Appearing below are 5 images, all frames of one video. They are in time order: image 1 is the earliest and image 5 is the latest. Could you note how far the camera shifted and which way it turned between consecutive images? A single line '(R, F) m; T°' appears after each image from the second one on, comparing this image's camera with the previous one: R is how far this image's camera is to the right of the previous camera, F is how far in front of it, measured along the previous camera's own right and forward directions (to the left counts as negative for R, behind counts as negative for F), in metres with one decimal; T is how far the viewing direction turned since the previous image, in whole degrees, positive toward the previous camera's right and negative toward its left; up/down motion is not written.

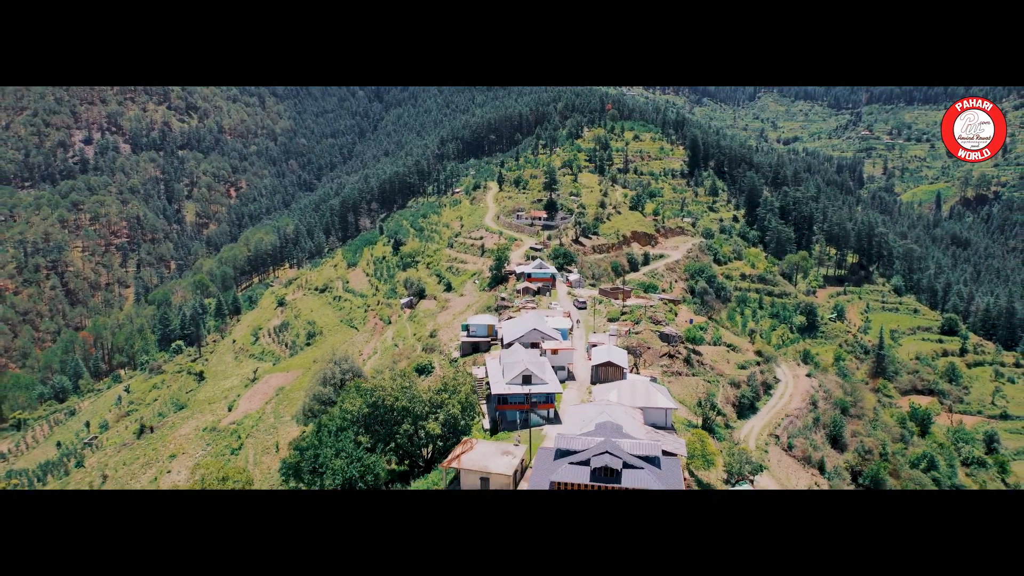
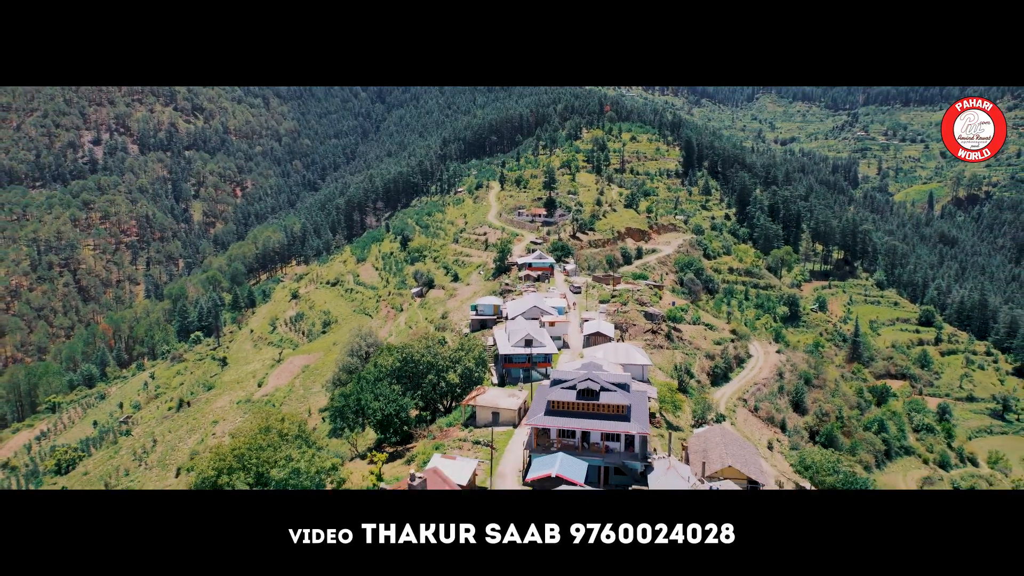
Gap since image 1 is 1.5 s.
(-0.1, -1.5) m; 0°
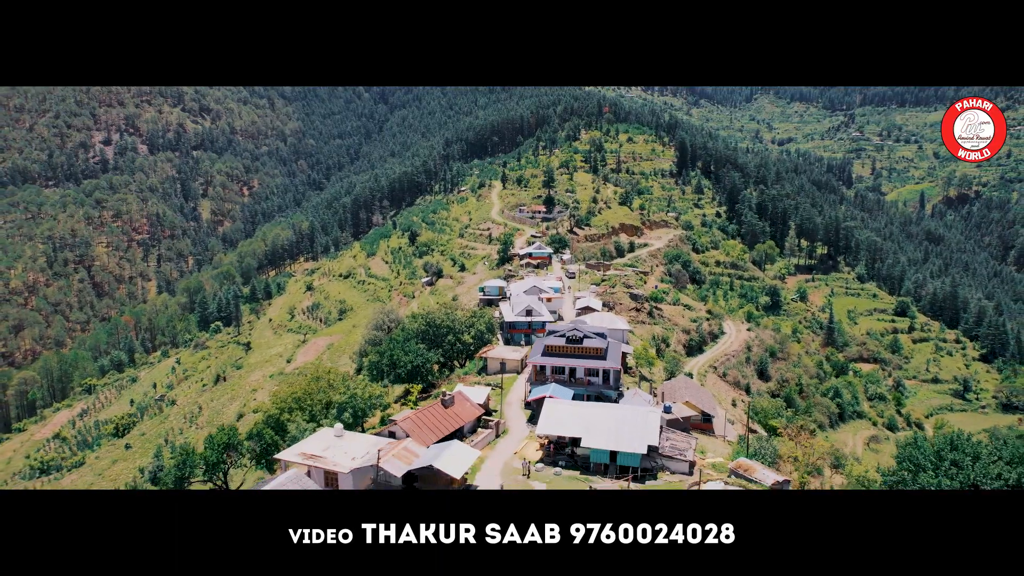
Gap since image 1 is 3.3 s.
(0.0, -1.8) m; 0°
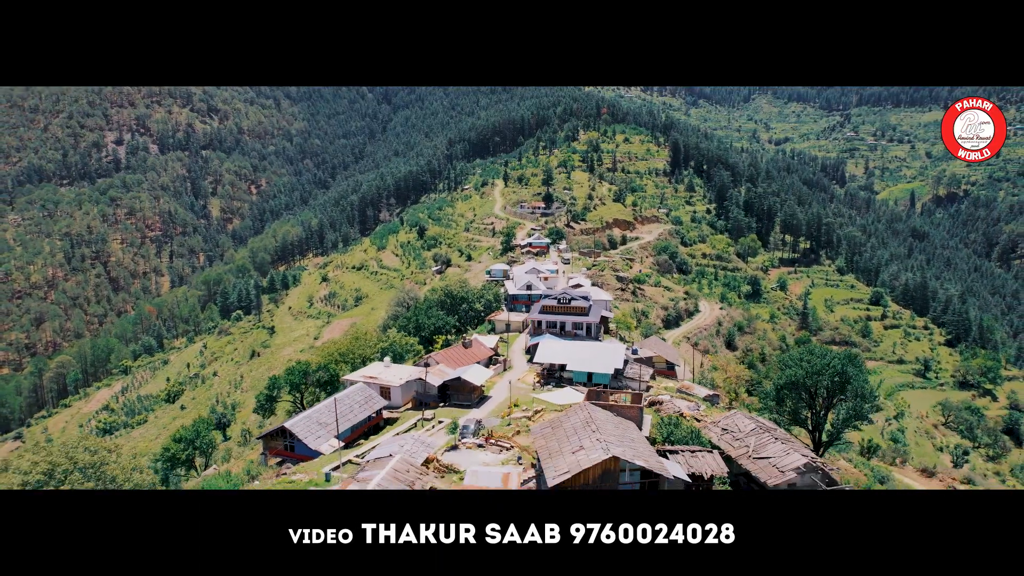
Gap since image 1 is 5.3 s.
(0.0, -2.2) m; 0°
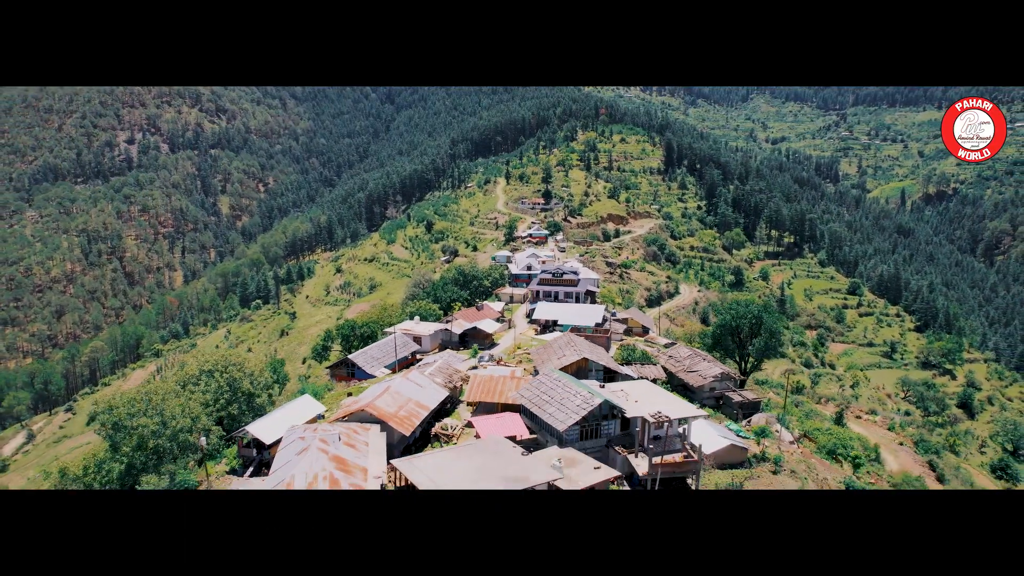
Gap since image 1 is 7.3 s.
(0.0, -2.2) m; 0°
